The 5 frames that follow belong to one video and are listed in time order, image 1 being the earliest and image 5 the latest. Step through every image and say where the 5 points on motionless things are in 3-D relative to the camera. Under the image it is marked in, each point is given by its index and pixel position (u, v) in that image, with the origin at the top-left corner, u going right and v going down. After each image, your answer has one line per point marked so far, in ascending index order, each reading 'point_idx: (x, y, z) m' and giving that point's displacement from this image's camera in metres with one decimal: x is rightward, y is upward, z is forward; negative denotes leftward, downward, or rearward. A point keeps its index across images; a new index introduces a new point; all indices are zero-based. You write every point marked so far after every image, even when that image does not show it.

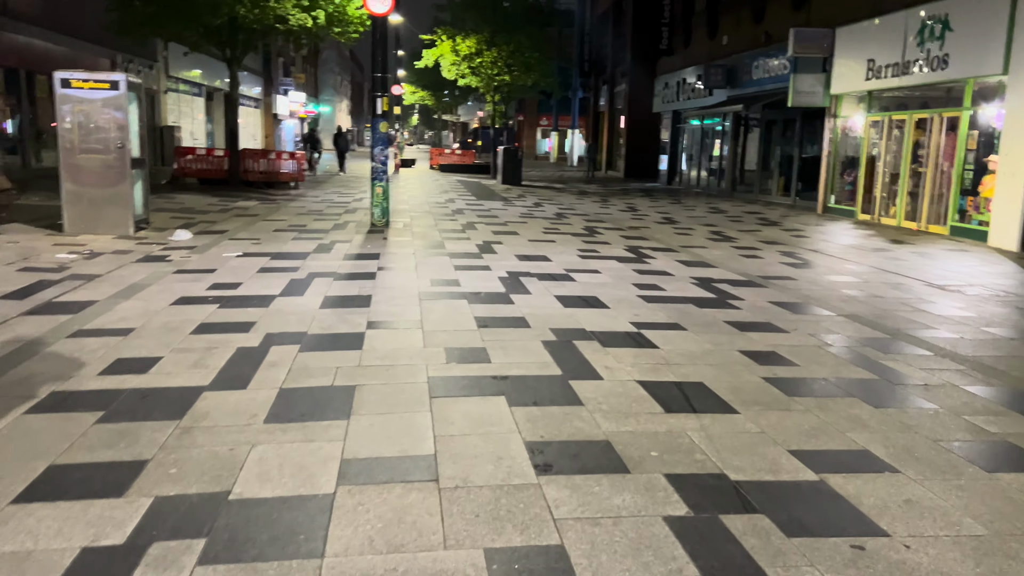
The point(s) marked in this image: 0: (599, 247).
0: (+1.2, +0.5, +10.7) m
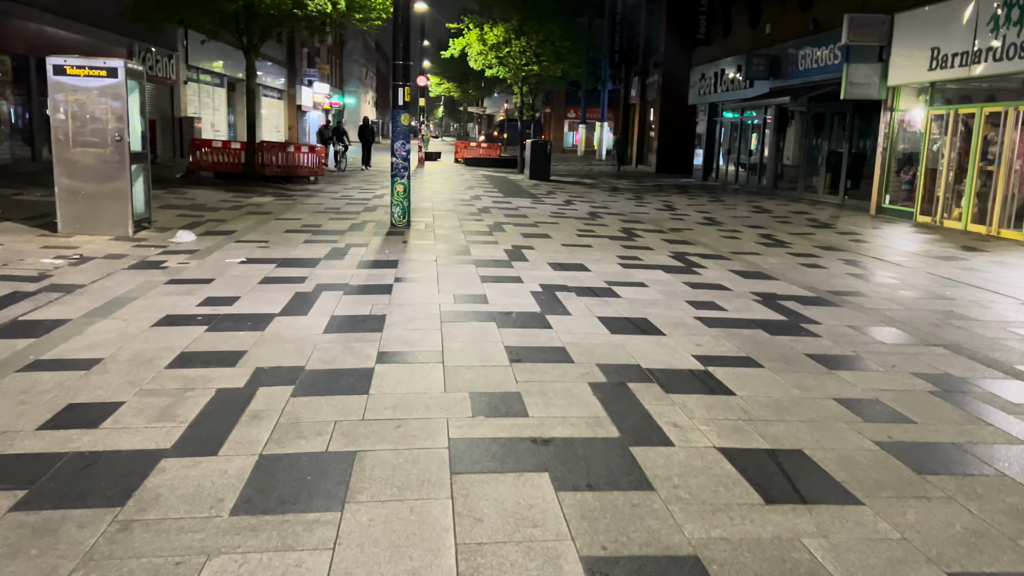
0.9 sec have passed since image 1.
0: (+1.6, +0.4, +9.7) m
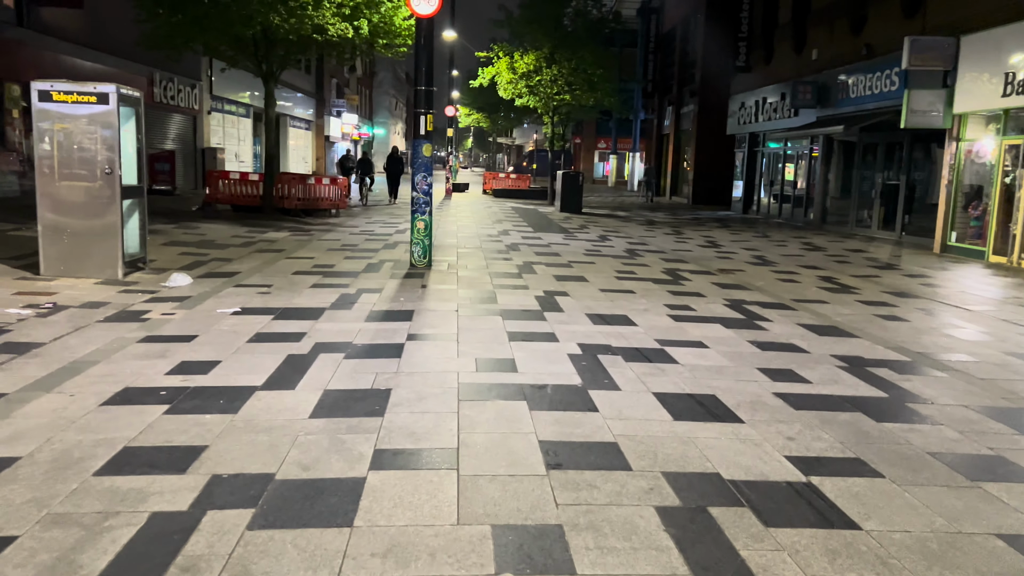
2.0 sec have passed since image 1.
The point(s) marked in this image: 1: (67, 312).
0: (+1.9, -0.2, +8.5) m
1: (-3.9, -0.2, +7.0) m
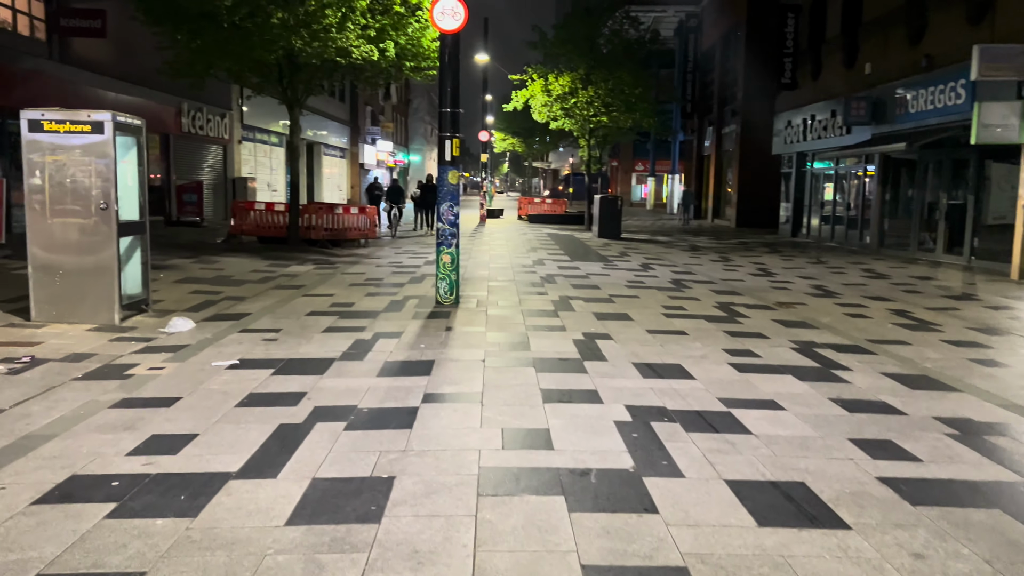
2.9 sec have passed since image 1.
0: (+2.2, -0.5, +7.4) m
1: (-3.6, -0.6, +6.2) m
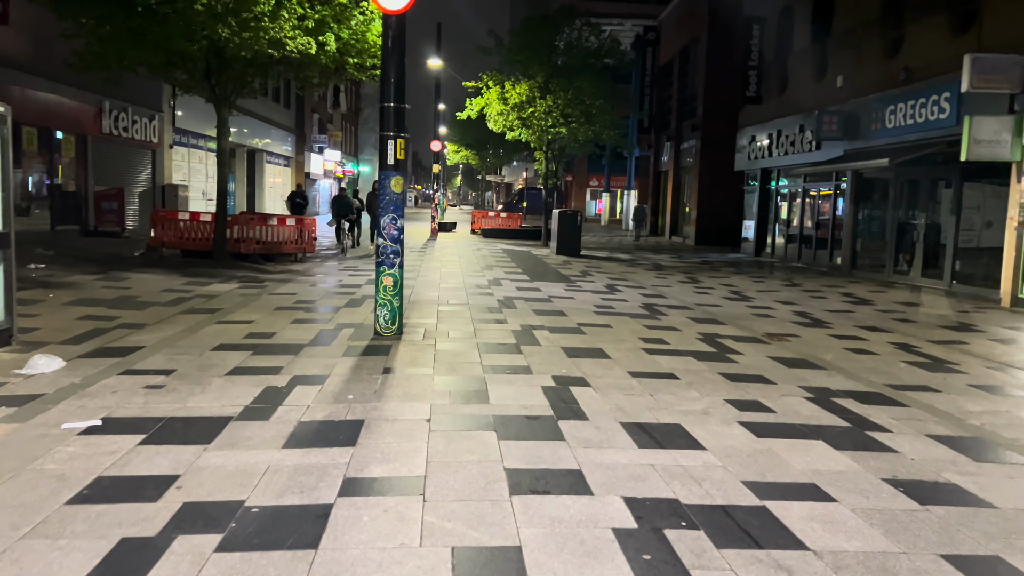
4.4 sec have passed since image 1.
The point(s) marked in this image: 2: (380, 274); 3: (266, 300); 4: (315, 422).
0: (+1.9, -0.8, +6.1) m
1: (-3.9, -0.8, +4.5) m
2: (-1.3, +0.1, +8.0) m
3: (-3.3, -0.2, +10.7) m
4: (-1.2, -0.8, +5.0) m
